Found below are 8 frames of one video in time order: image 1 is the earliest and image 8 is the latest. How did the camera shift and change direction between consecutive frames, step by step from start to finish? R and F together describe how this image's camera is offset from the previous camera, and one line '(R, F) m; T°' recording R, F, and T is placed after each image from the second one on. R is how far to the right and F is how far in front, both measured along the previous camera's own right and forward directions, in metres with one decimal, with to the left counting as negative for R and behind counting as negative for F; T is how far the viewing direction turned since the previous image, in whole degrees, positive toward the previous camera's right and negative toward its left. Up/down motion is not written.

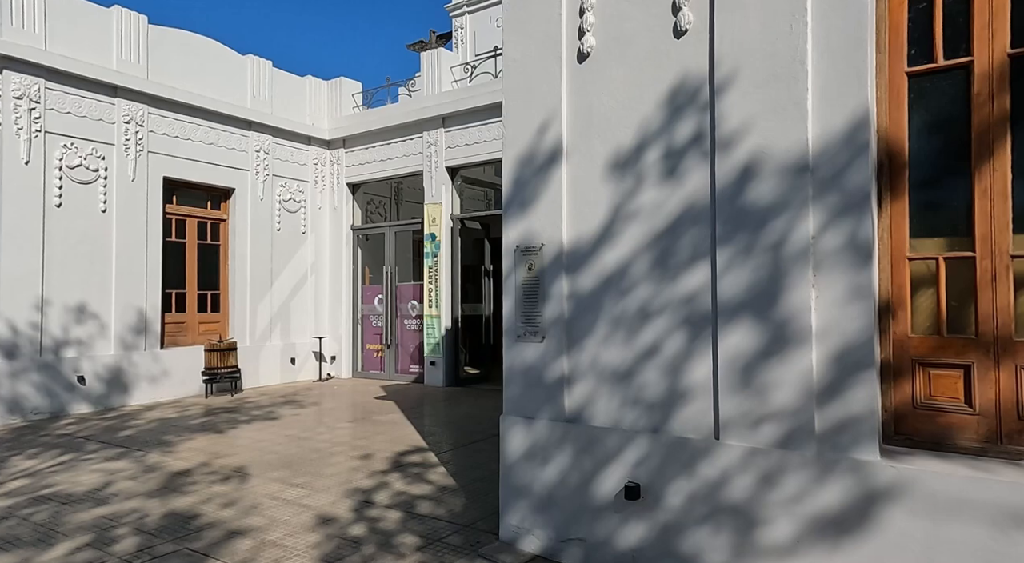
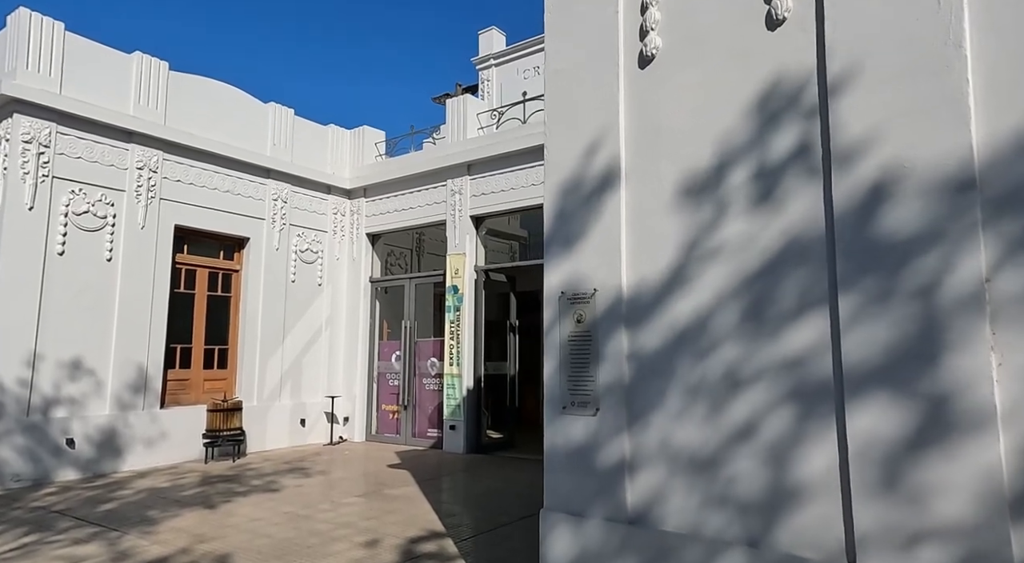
(-0.1, +0.6) m; -2°
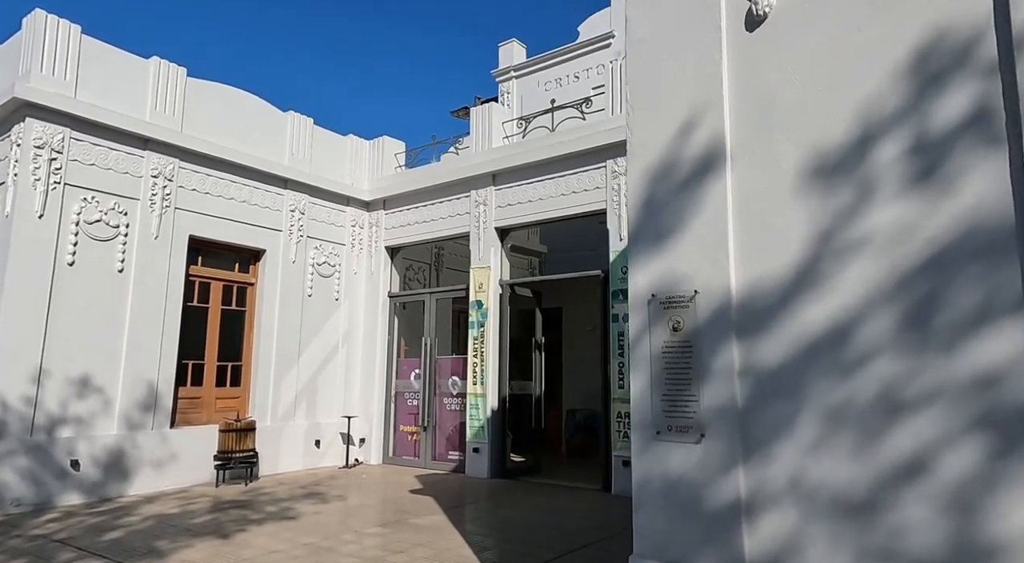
(-0.2, +0.4) m; -1°
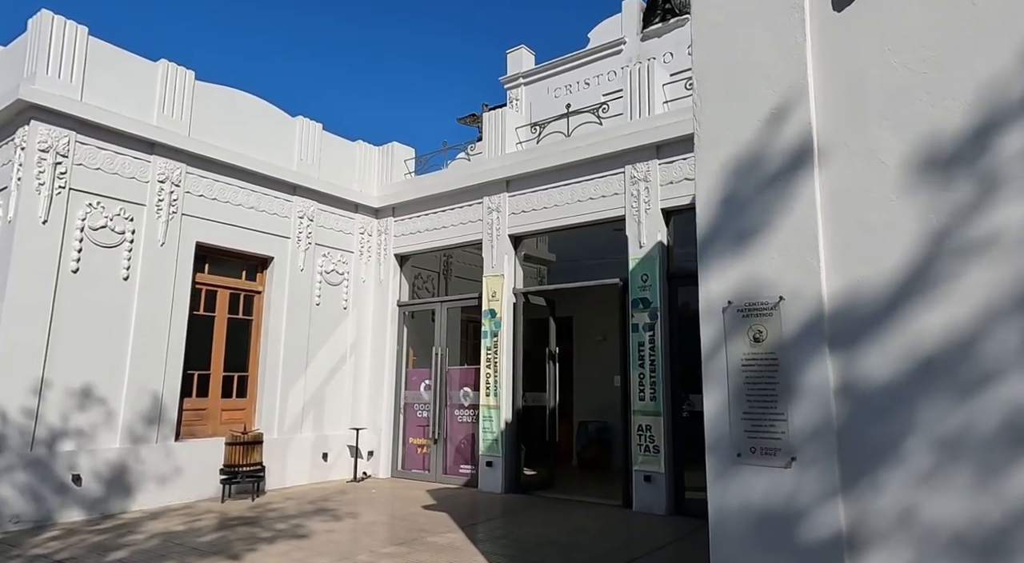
(-0.2, +0.2) m; 0°
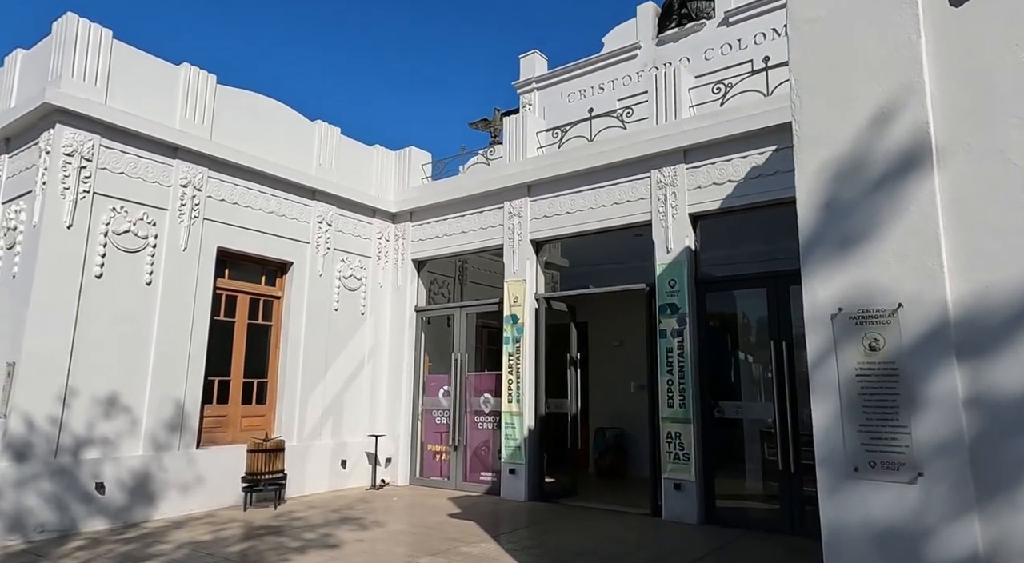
(-0.3, +0.1) m; 0°
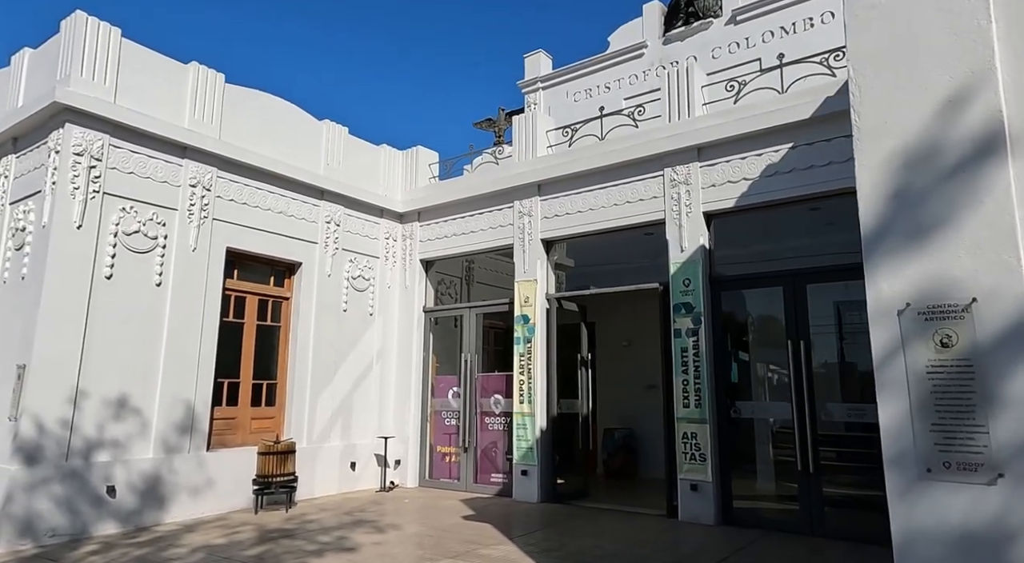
(-0.2, +0.1) m; 0°
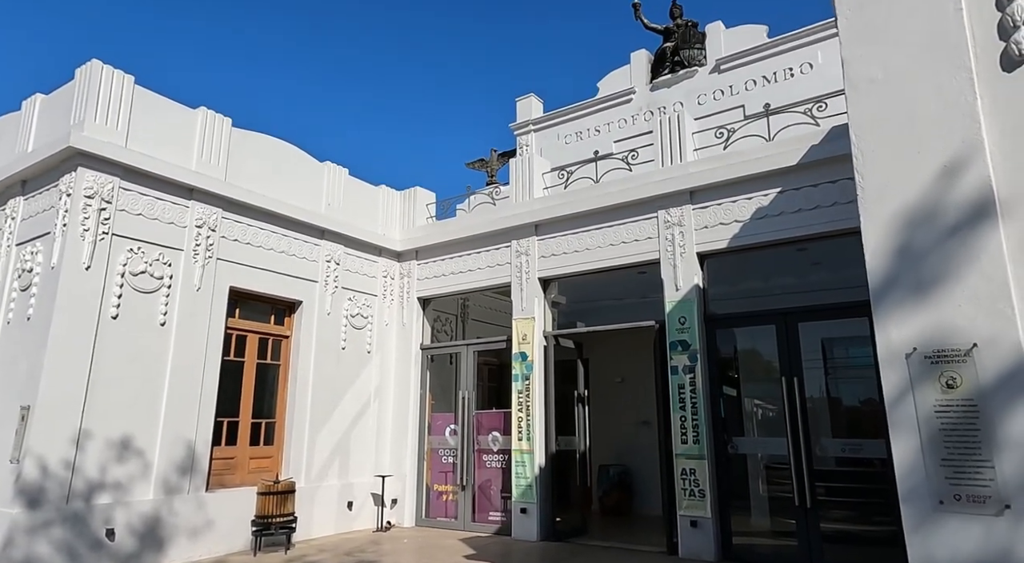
(-0.2, -0.1) m; +1°
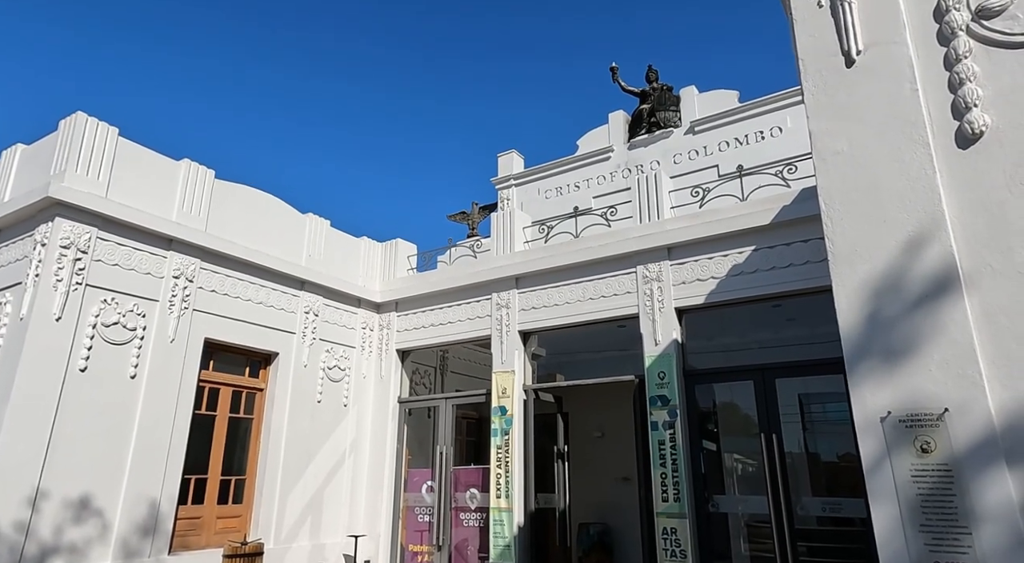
(0.0, 0.0) m; +2°
